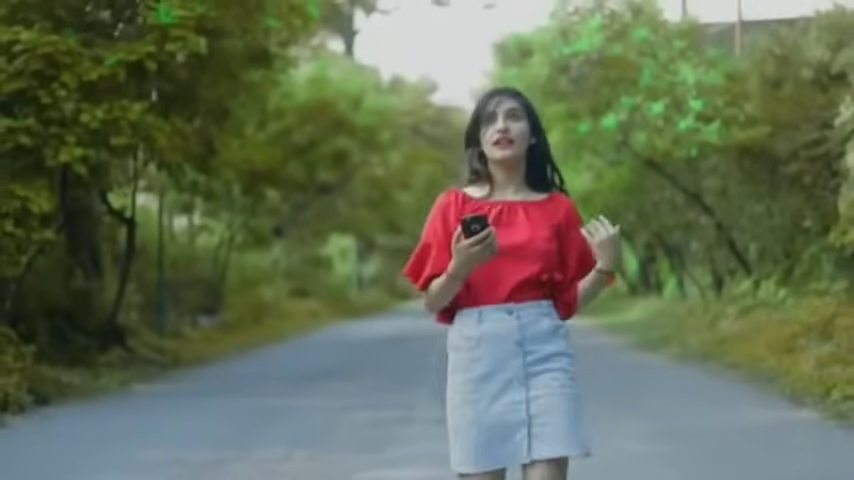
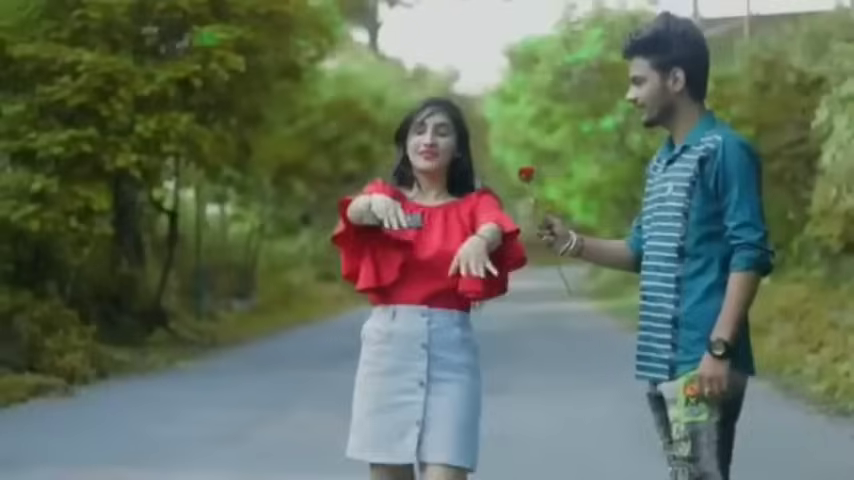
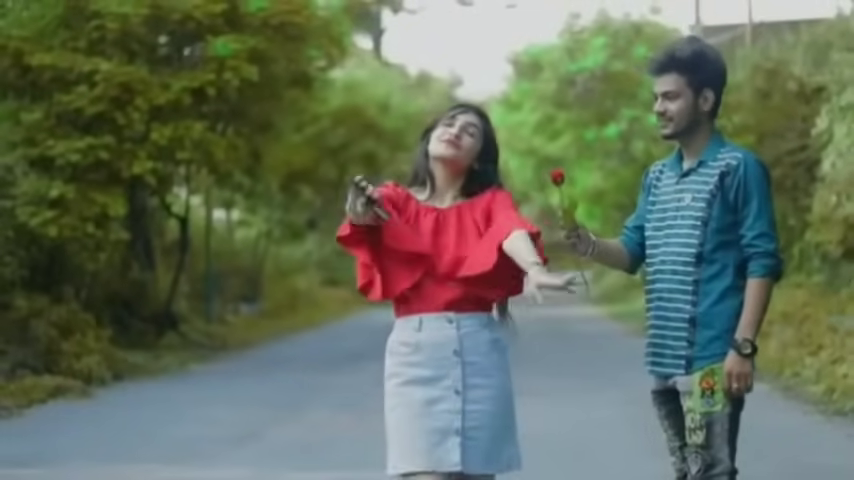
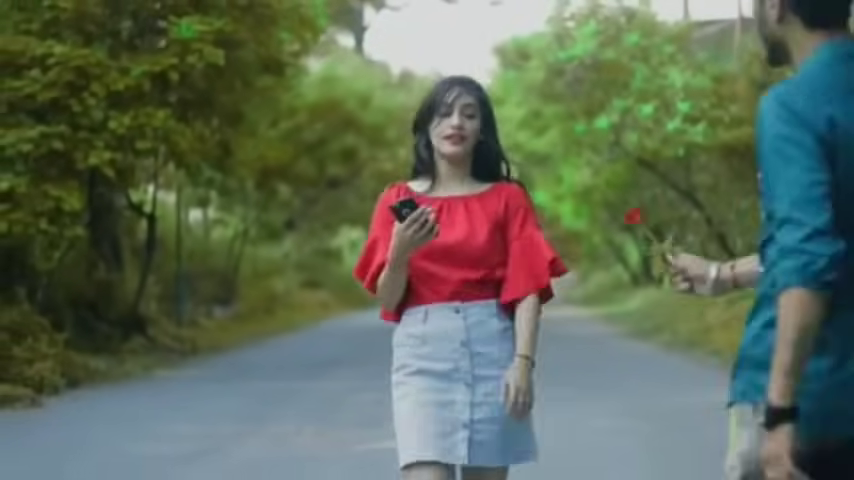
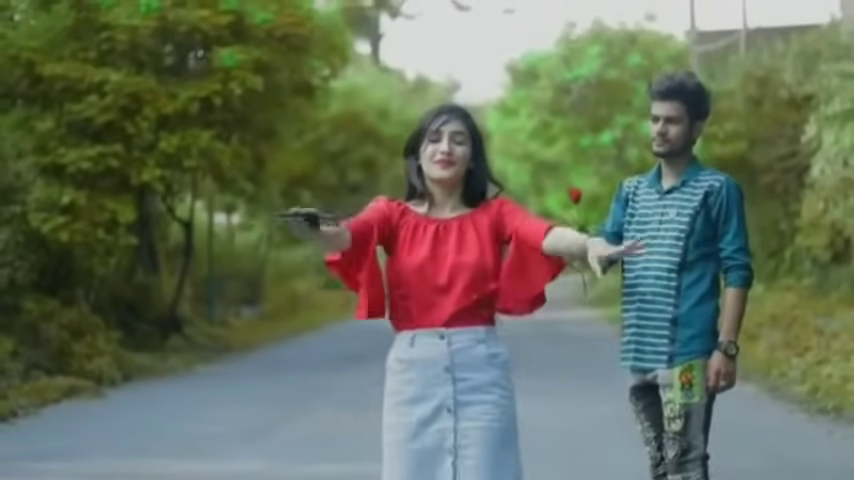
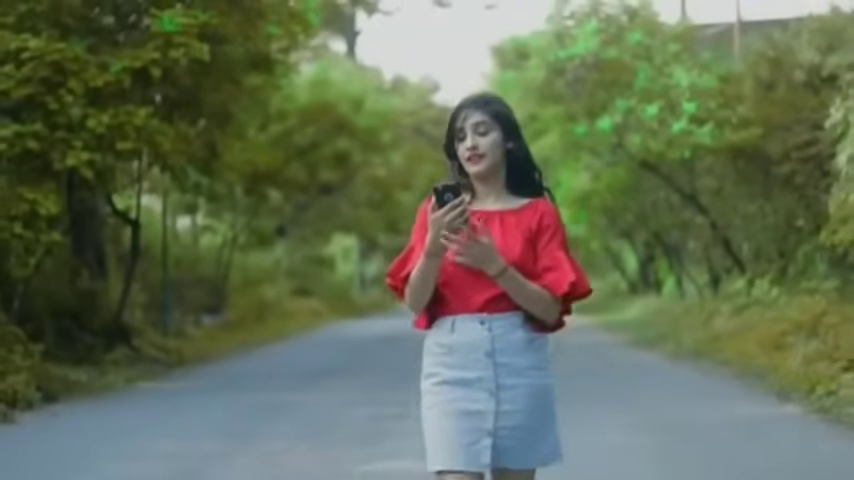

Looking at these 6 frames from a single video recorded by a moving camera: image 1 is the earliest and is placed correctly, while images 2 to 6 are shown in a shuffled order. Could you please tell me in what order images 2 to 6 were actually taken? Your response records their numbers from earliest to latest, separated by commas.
6, 4, 2, 3, 5
